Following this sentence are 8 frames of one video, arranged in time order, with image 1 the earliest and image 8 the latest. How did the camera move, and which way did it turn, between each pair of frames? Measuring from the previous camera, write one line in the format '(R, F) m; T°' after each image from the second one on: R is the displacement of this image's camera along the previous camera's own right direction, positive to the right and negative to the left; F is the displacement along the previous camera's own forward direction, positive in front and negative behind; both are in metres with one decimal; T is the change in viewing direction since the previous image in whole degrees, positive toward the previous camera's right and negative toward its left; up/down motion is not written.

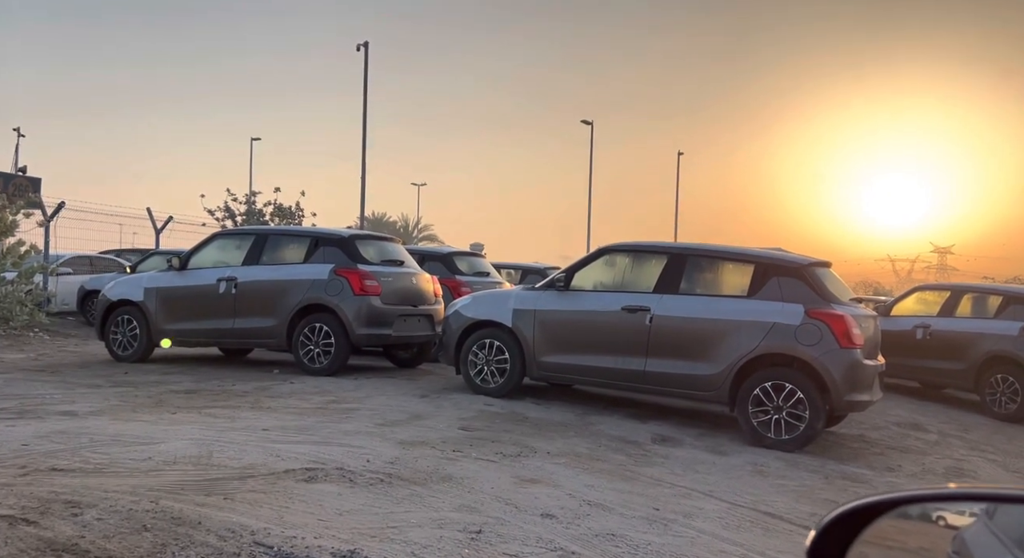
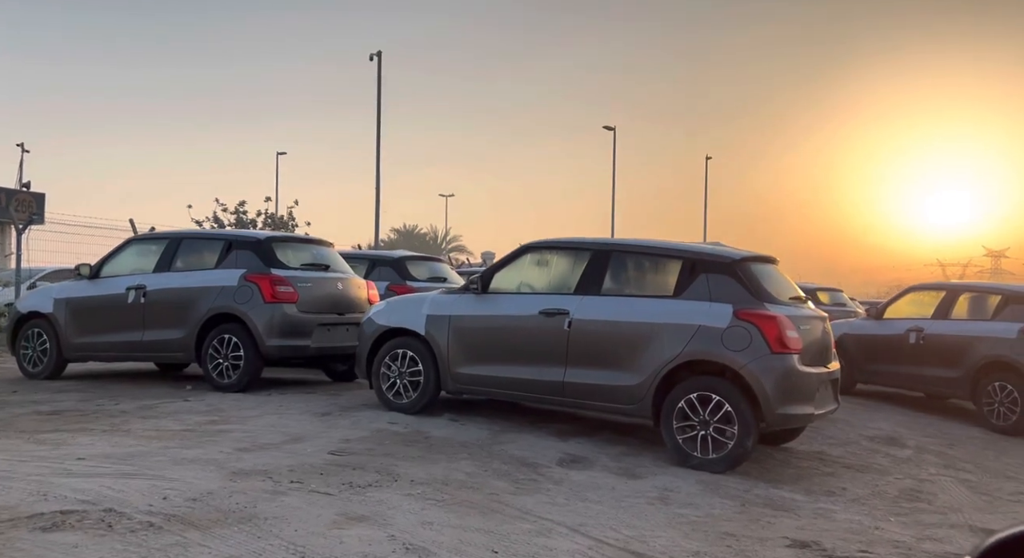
(+1.0, +0.7) m; -1°
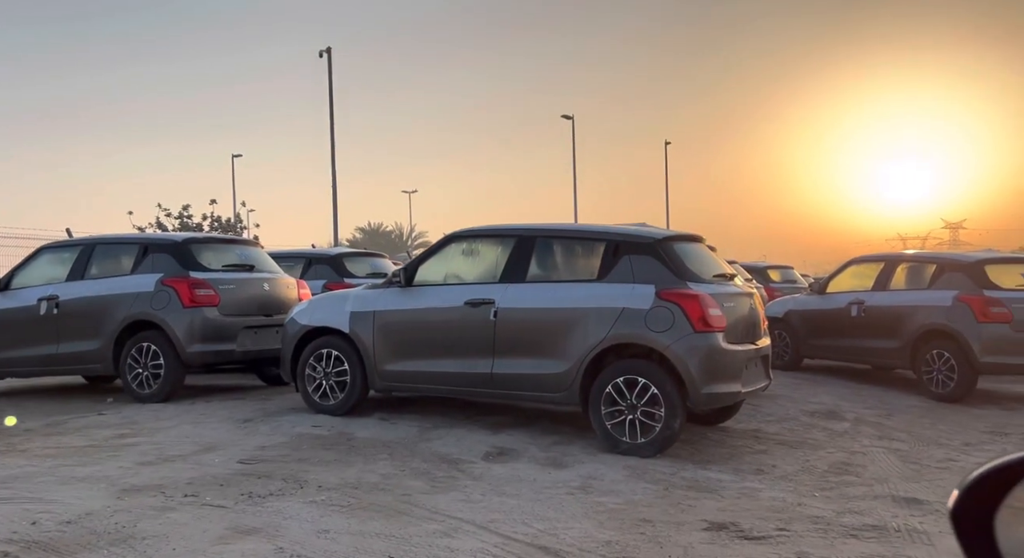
(+0.3, +0.2) m; +3°
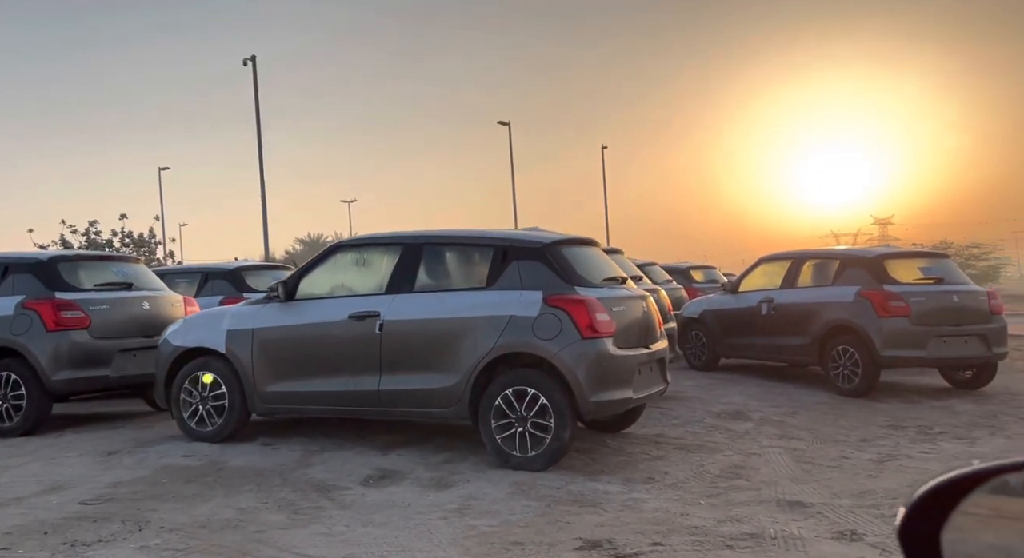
(+0.4, +0.3) m; +5°
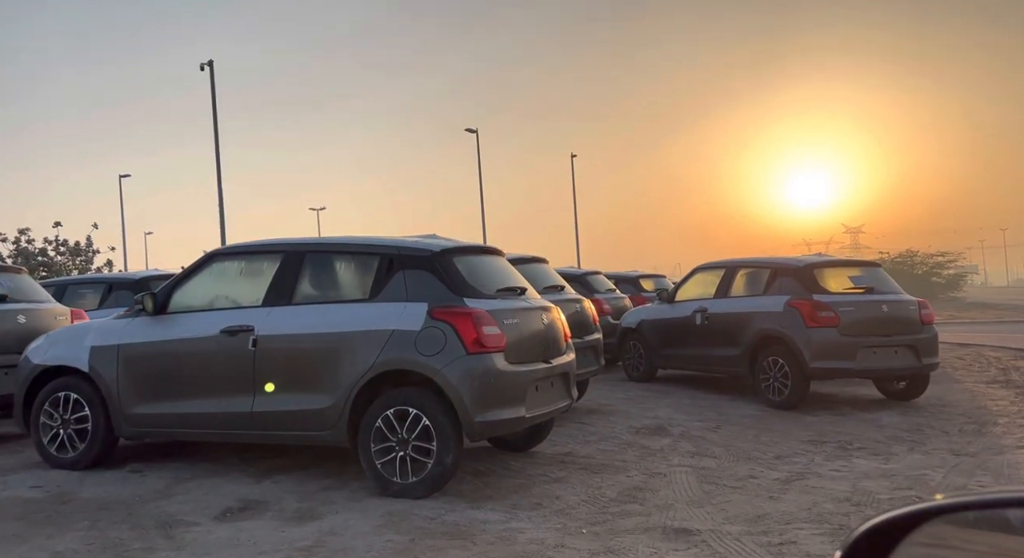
(+0.5, +0.4) m; +3°
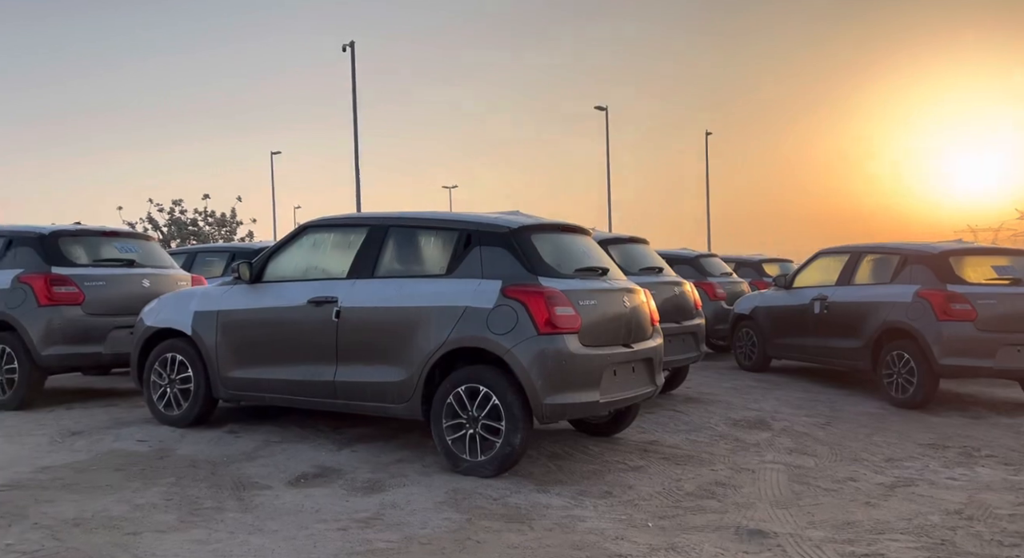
(+0.3, +0.2) m; -9°
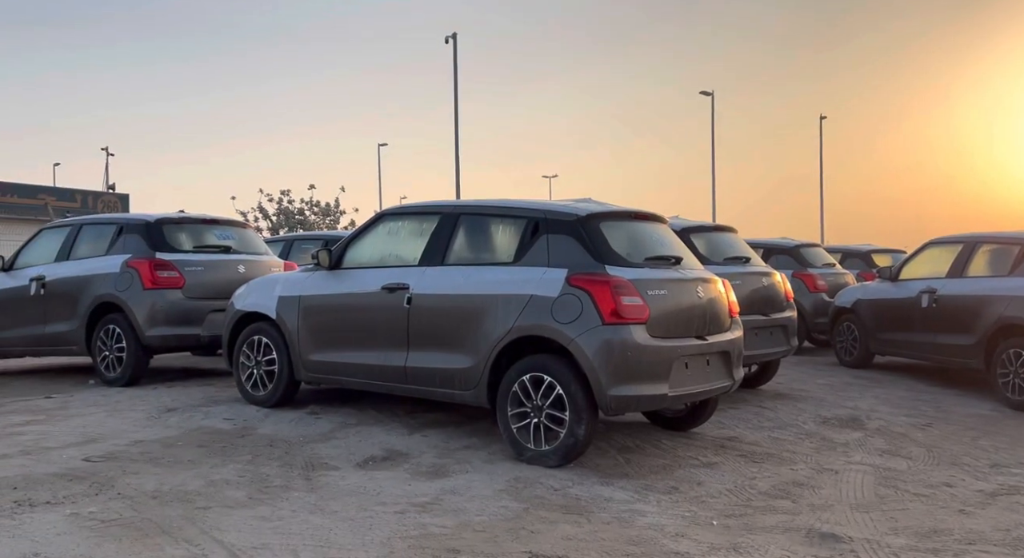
(+0.2, +0.1) m; -7°
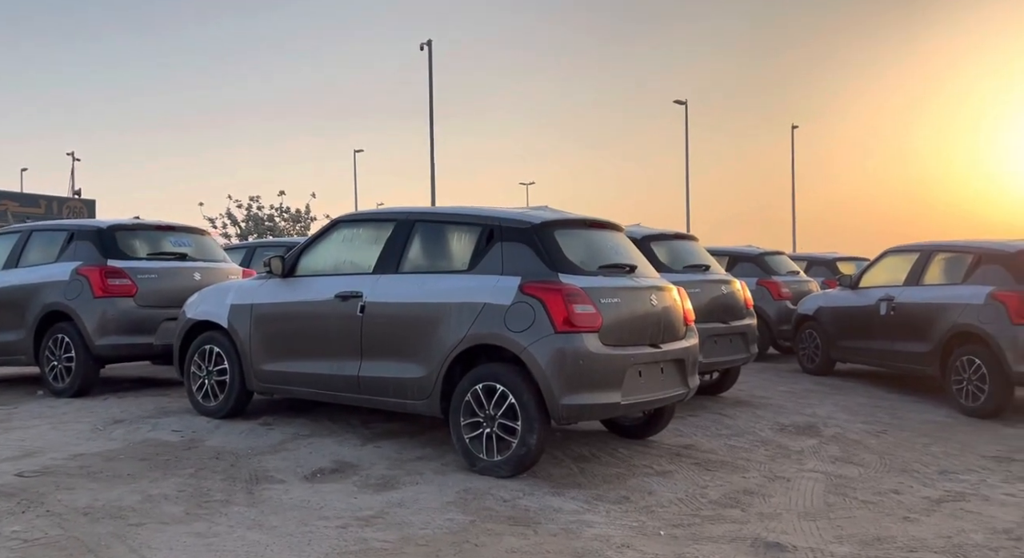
(+0.1, 0.0) m; +2°
